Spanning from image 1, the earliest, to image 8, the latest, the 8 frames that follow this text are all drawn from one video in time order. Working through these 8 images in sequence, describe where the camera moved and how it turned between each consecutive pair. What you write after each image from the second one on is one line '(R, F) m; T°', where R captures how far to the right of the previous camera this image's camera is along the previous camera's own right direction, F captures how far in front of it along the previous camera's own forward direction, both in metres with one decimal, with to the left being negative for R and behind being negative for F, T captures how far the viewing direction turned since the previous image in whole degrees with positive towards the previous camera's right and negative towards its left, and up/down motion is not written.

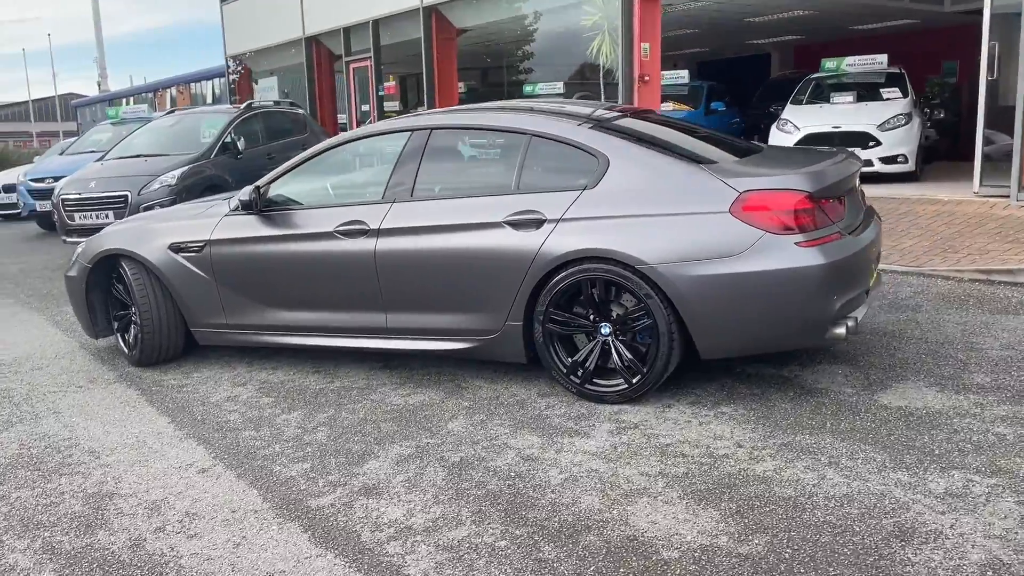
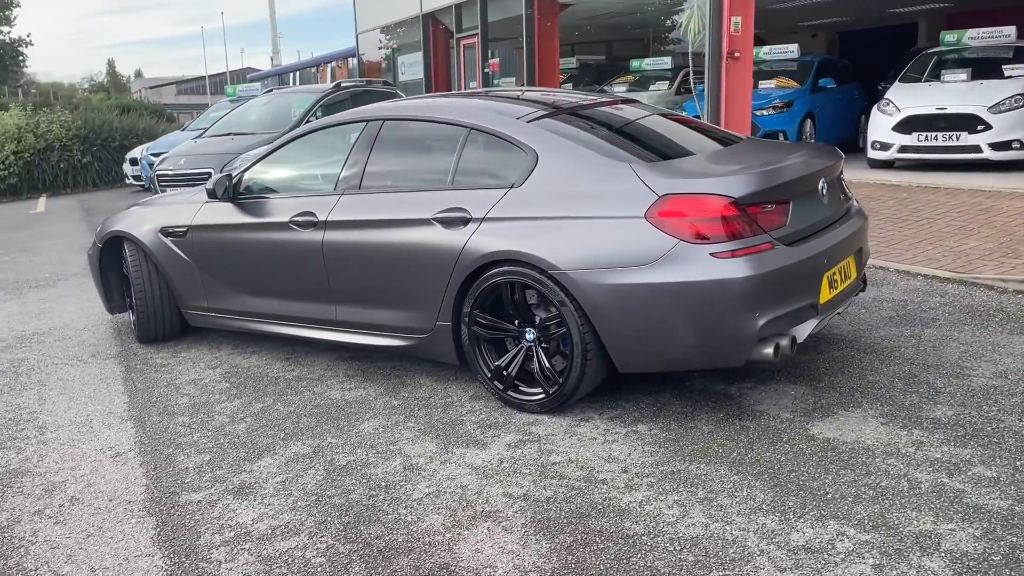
(+1.0, +0.2) m; -10°
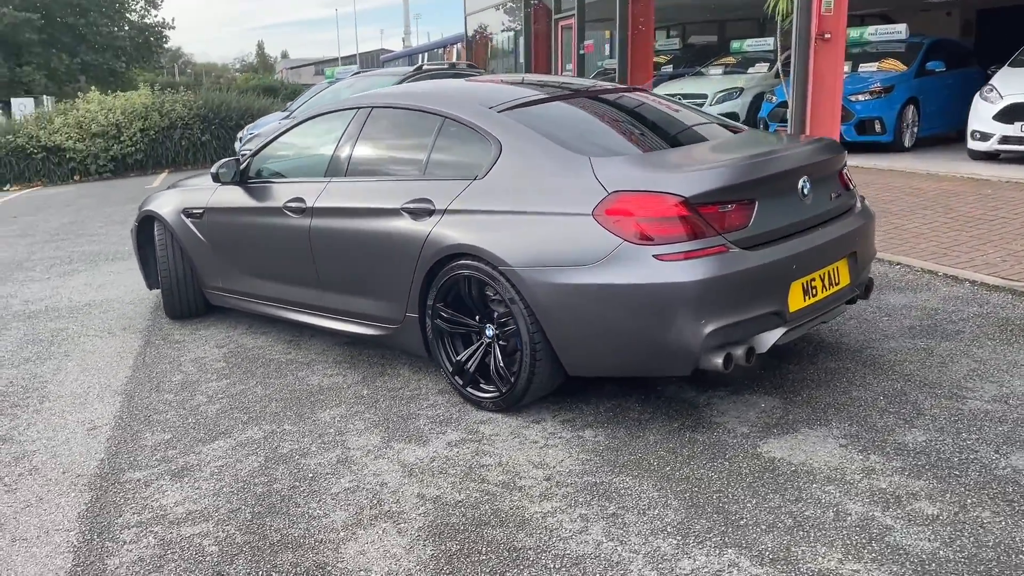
(+0.7, +0.1) m; -8°
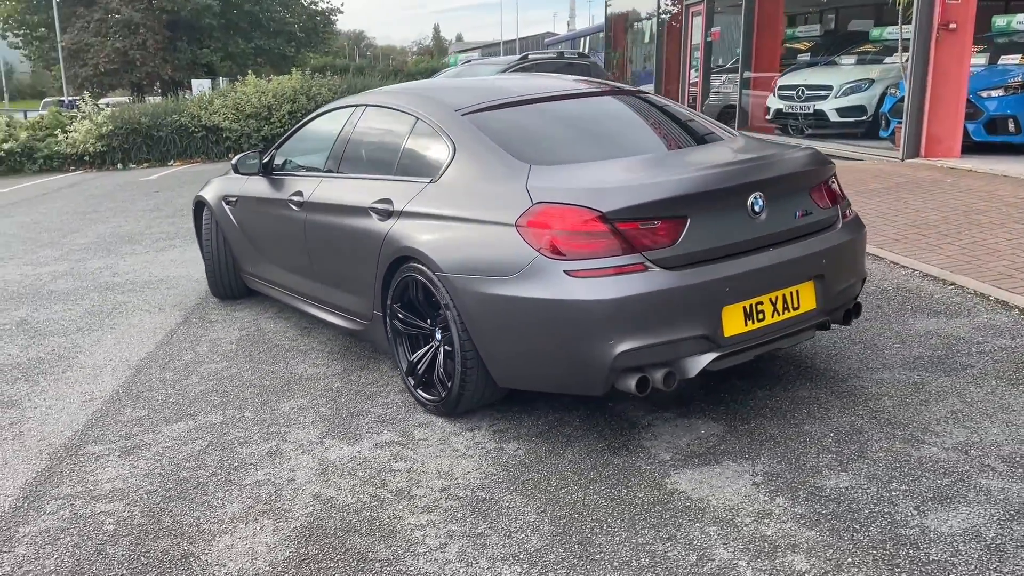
(+0.9, +0.1) m; -10°
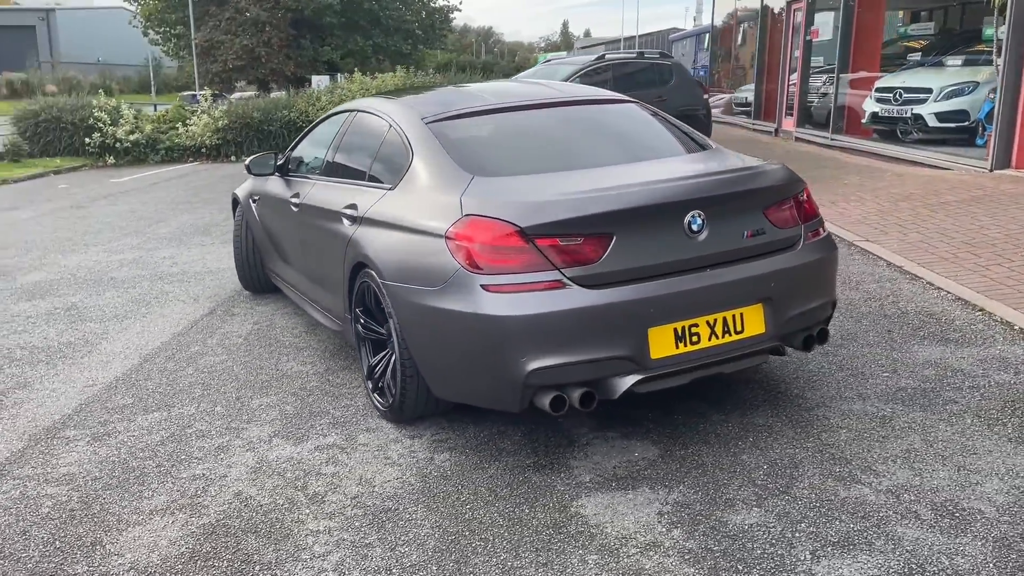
(+0.7, +0.1) m; -8°
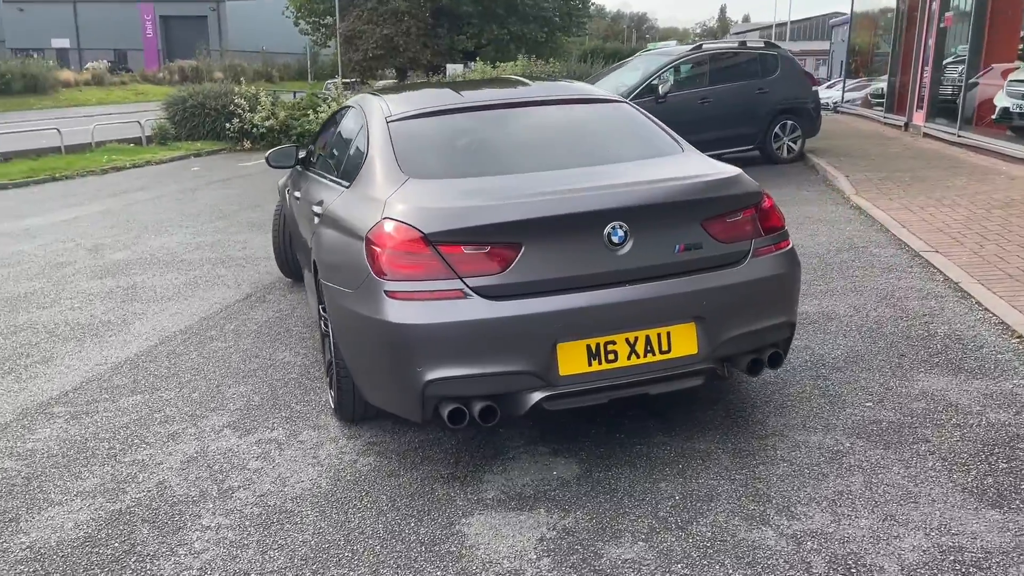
(+0.8, +0.2) m; -9°
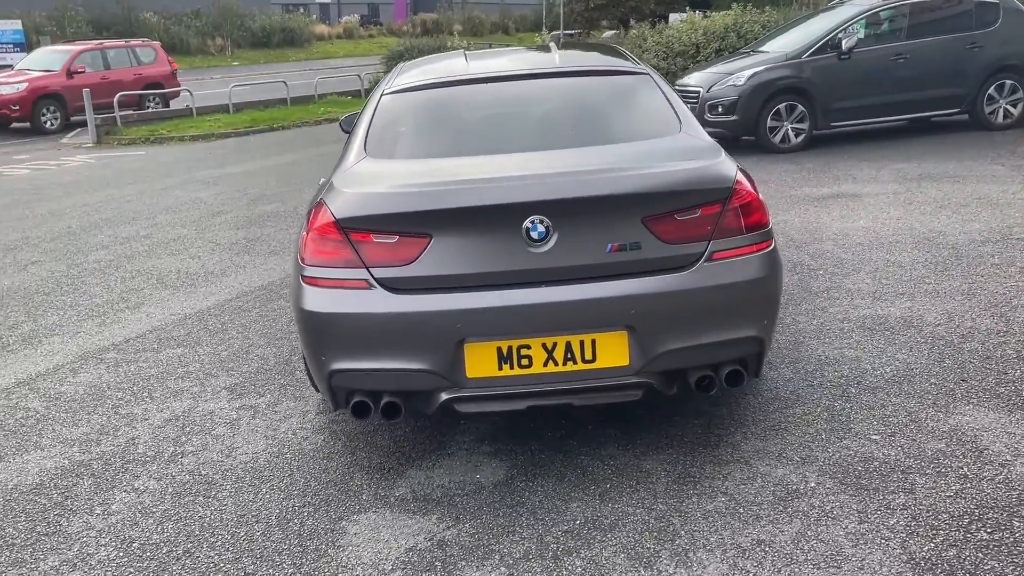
(+1.0, +0.3) m; -15°
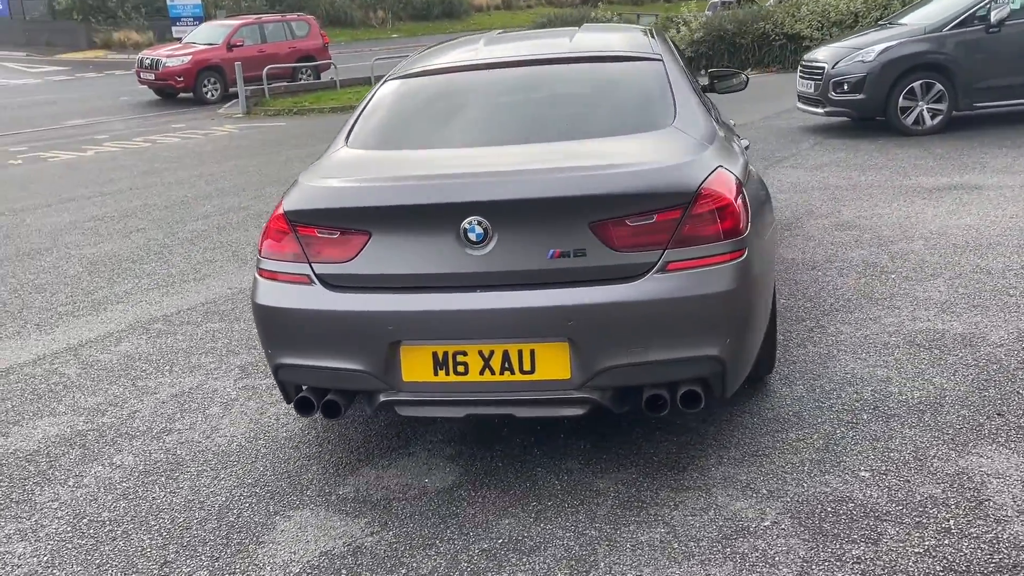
(+0.6, +0.2) m; -10°
